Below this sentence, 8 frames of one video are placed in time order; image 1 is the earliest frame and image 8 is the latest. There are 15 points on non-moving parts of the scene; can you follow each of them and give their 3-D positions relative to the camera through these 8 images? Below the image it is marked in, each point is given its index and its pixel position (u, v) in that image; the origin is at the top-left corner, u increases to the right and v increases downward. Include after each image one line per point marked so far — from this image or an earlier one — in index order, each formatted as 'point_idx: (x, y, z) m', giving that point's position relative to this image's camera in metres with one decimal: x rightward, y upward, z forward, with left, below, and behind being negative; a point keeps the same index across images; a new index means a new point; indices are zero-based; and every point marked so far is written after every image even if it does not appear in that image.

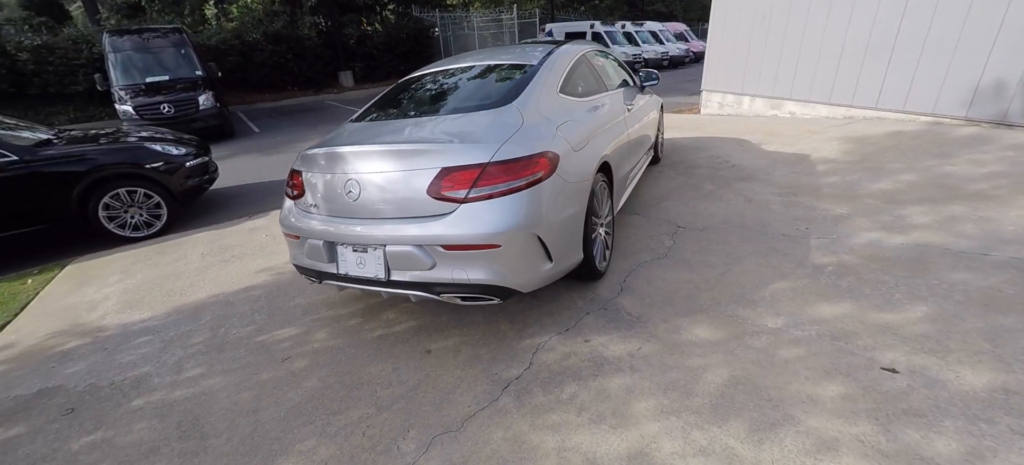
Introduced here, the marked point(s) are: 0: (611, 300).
0: (+0.6, -0.4, +2.9) m
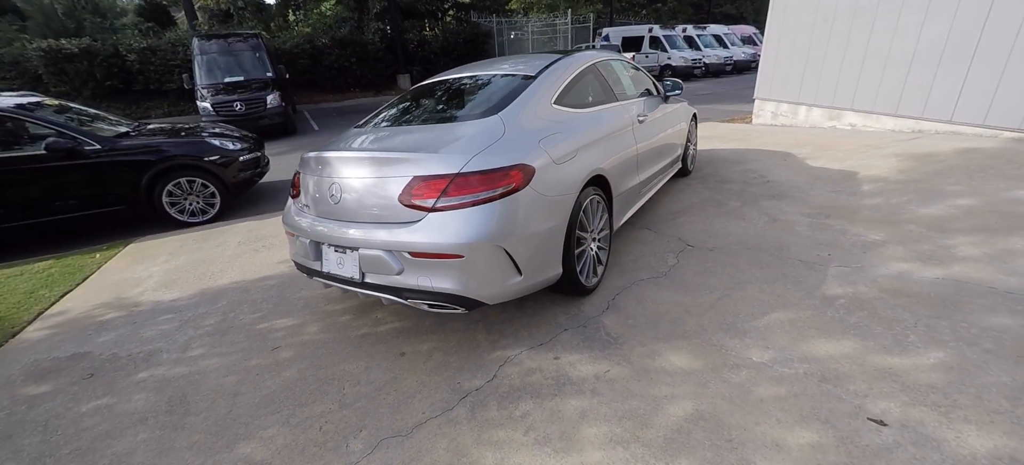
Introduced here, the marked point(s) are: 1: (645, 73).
0: (+0.5, -0.5, +2.9) m
1: (+1.2, +1.5, +4.4) m
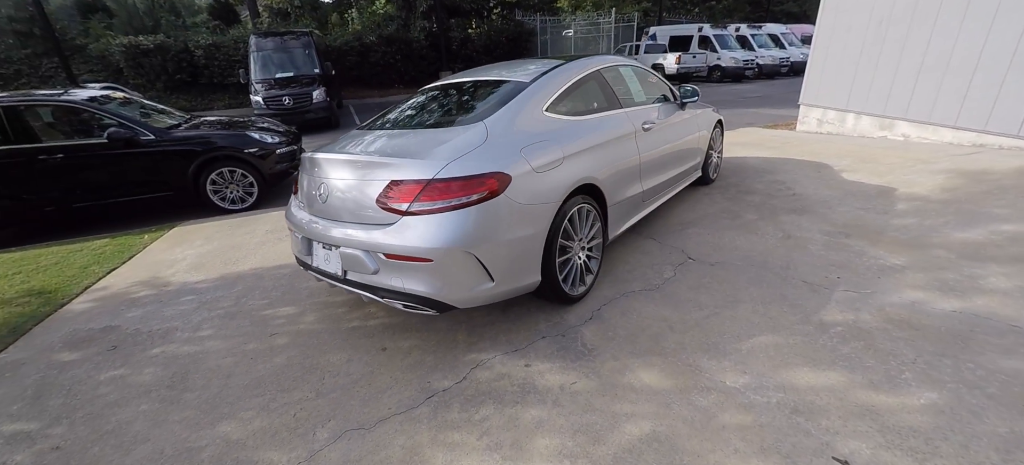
0: (+0.4, -0.6, +2.8) m
1: (+1.3, +1.4, +4.3) m
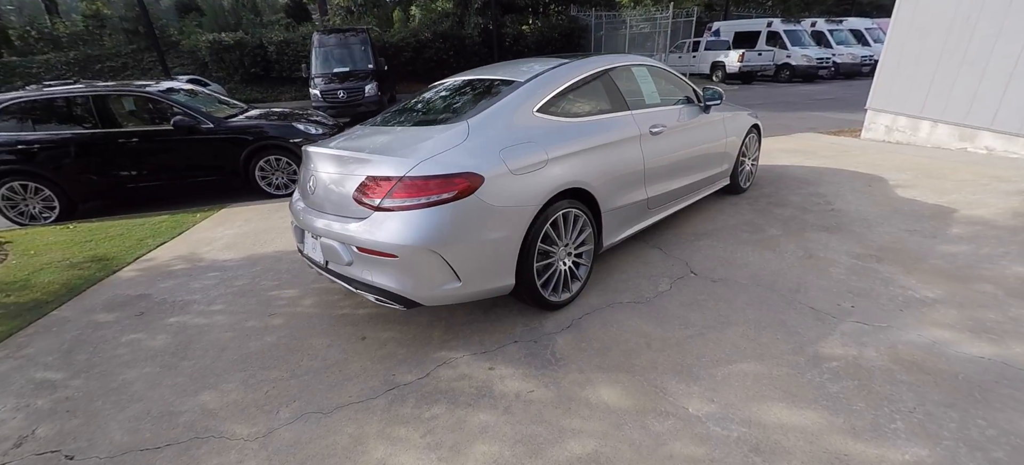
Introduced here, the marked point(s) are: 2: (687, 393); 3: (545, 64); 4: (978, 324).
0: (+0.2, -0.6, +2.8) m
1: (+1.4, +1.3, +4.0) m
2: (+0.8, -0.8, +2.3) m
3: (+0.2, +1.1, +3.3) m
4: (+2.5, -0.5, +2.5) m
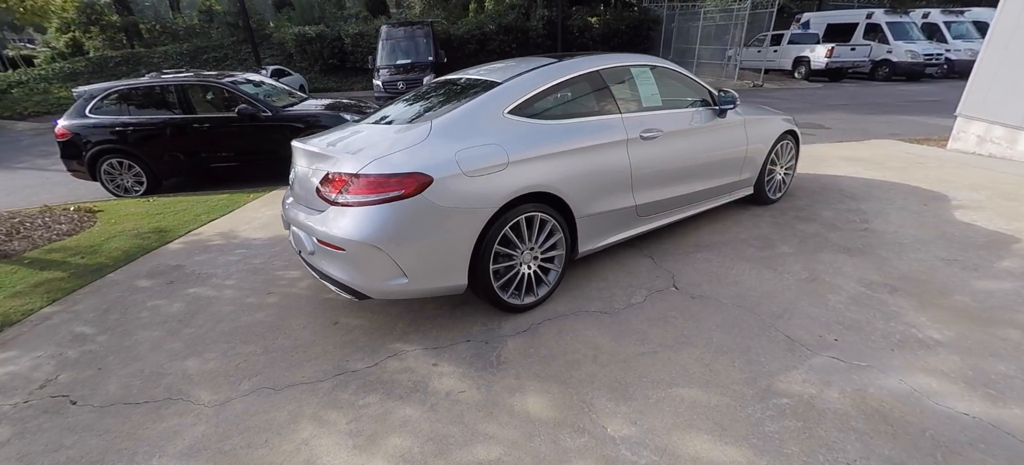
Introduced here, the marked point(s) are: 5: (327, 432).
0: (0.0, -0.6, +2.8) m
1: (+1.5, +1.2, +3.8) m
2: (+0.5, -0.8, +2.2) m
3: (+0.2, +1.1, +3.3) m
4: (+2.1, -0.7, +2.2) m
5: (-0.9, -0.9, +2.3) m
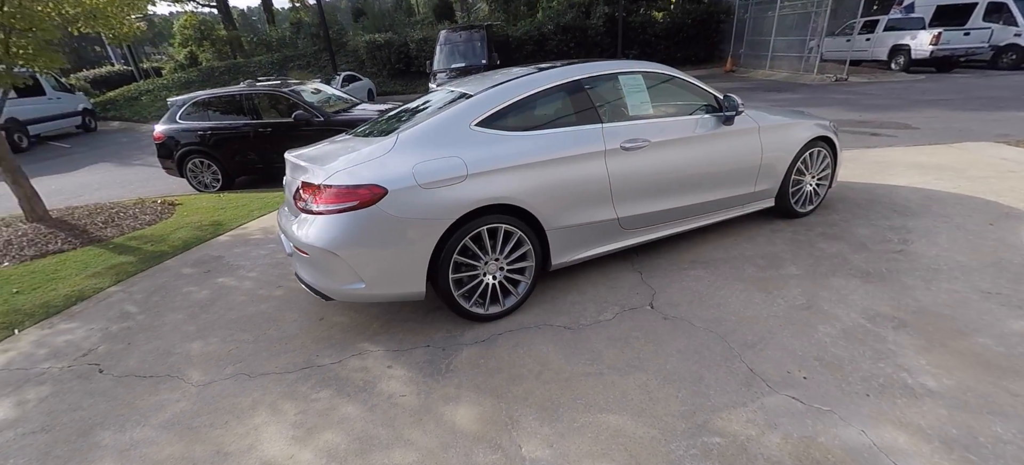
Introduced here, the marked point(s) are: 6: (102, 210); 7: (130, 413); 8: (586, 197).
0: (-0.3, -0.7, +2.8) m
1: (+1.4, +1.1, +3.5) m
2: (+0.1, -0.9, +2.2) m
3: (+0.1, +1.1, +3.3) m
4: (+1.8, -0.8, +1.8) m
5: (-1.2, -1.0, +2.5) m
6: (-5.4, +0.3, +6.3) m
7: (-2.1, -1.0, +2.7) m
8: (+0.5, +0.2, +3.0) m
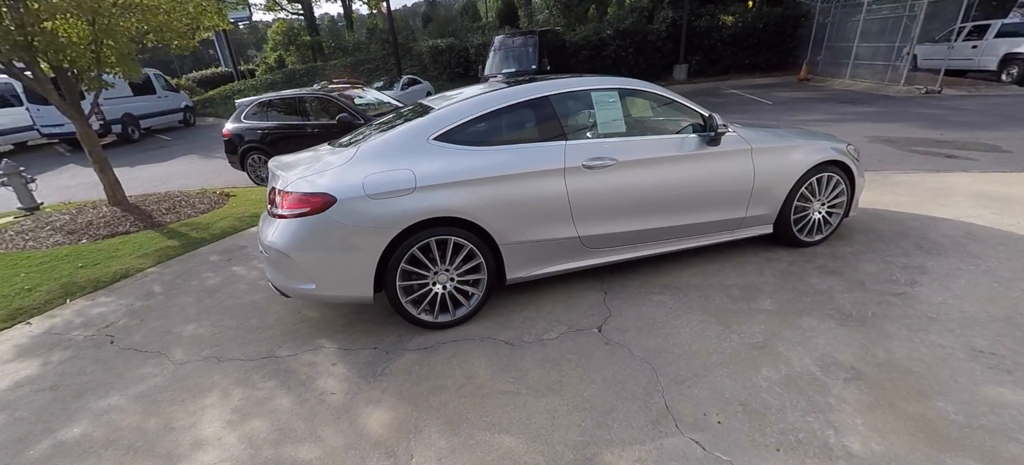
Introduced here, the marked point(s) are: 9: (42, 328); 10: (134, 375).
0: (-0.7, -0.7, +2.9) m
1: (+1.3, +0.9, +3.3) m
2: (-0.4, -1.0, +2.2) m
3: (-0.1, +1.0, +3.3) m
4: (+1.2, -1.0, +1.6) m
5: (-1.6, -1.0, +2.7) m
6: (-5.1, +0.5, +7.1) m
7: (-2.5, -0.9, +3.0) m
8: (+0.2, +0.1, +3.0) m
9: (-3.8, -0.8, +3.8) m
10: (-2.4, -0.9, +3.1) m
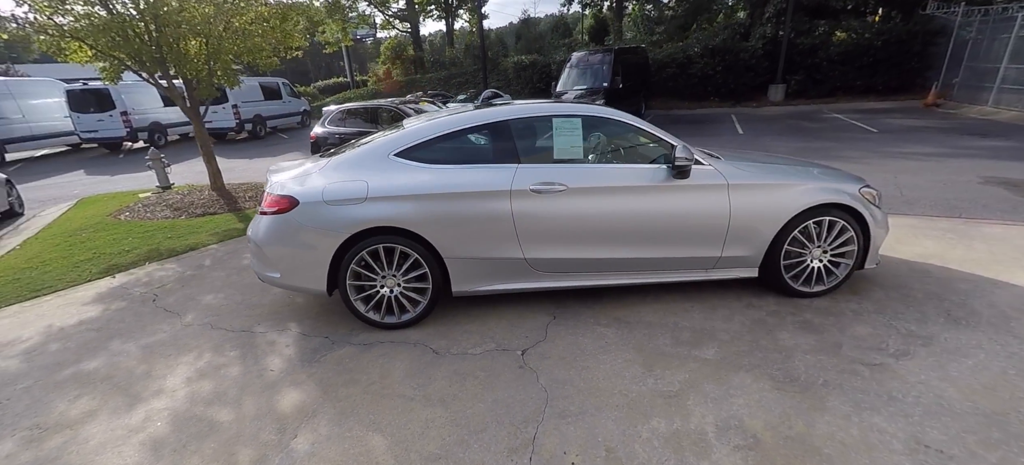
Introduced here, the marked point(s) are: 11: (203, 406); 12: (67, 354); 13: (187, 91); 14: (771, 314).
0: (-1.1, -0.7, +3.1) m
1: (+1.1, +0.7, +3.1) m
2: (-1.0, -1.0, +2.4) m
3: (-0.3, +0.9, +3.4) m
4: (+0.4, -1.1, +1.5) m
5: (-2.1, -0.9, +3.1) m
6: (-4.3, +0.8, +8.2) m
7: (-2.9, -0.8, +3.6) m
8: (-0.1, 0.0, +3.0) m
9: (-3.9, -0.5, +4.7) m
10: (-2.8, -0.7, +3.7) m
11: (-1.7, -1.0, +2.7) m
12: (-3.2, -0.9, +3.4) m
13: (-4.9, +2.2, +7.2) m
14: (+1.6, -0.5, +3.0) m
